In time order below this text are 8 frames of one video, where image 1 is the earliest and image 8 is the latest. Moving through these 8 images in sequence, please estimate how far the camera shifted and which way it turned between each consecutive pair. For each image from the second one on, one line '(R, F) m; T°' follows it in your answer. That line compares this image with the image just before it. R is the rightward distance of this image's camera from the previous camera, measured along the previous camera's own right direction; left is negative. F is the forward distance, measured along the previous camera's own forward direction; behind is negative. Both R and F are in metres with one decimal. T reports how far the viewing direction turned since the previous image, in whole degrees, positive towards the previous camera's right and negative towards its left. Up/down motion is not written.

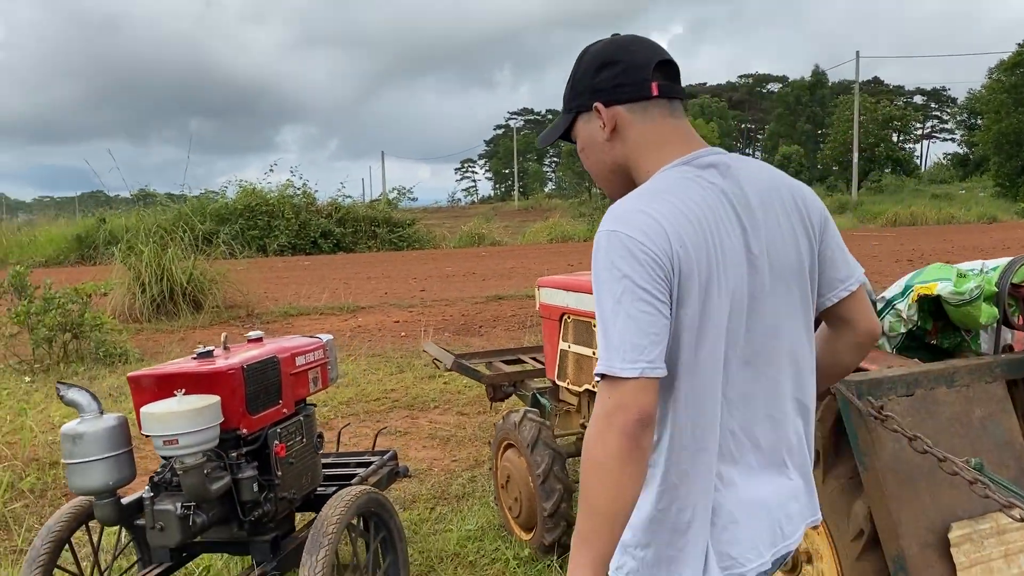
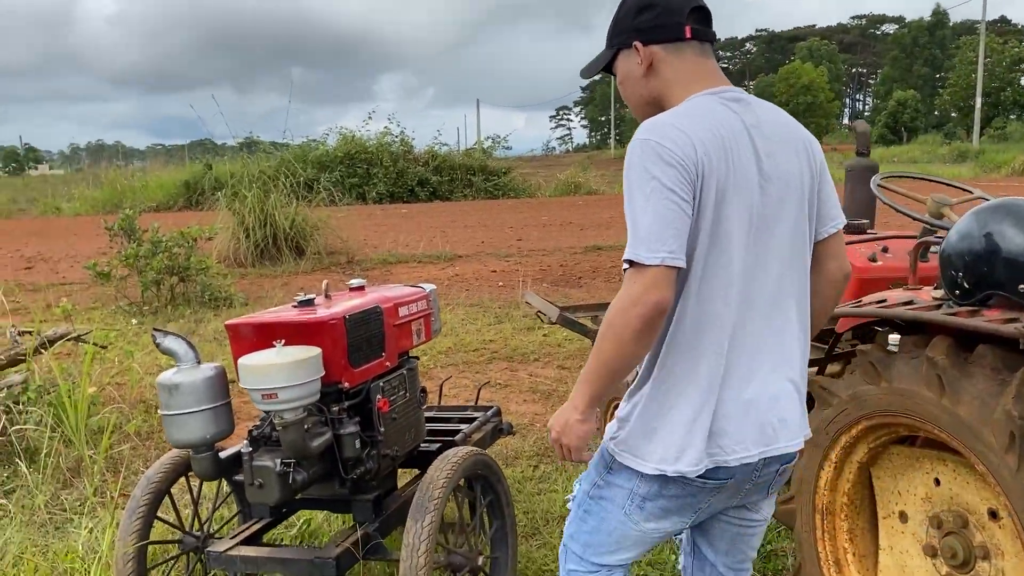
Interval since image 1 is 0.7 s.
(-0.1, +0.3) m; -6°
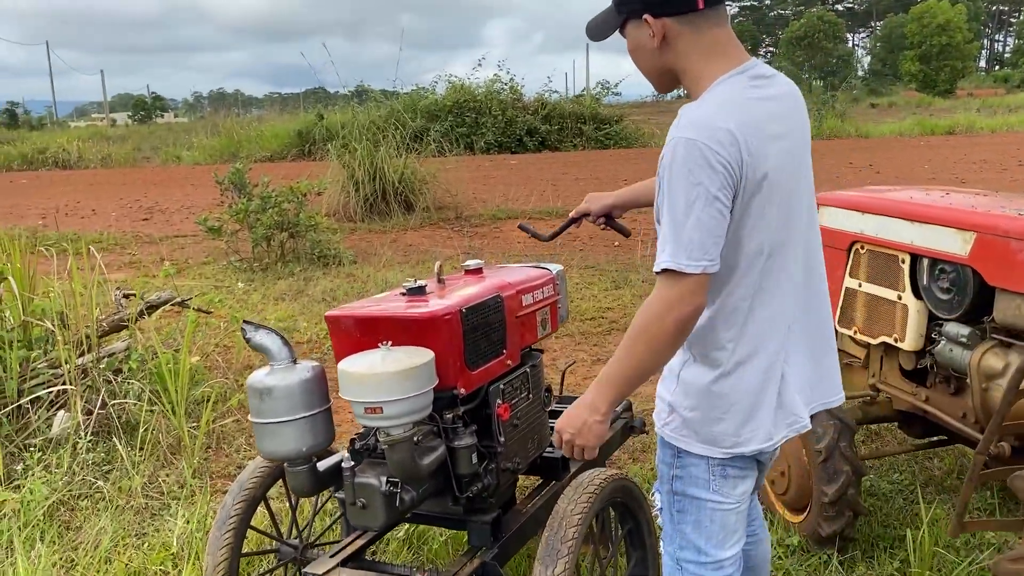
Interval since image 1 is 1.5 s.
(-0.1, +0.5) m; -7°
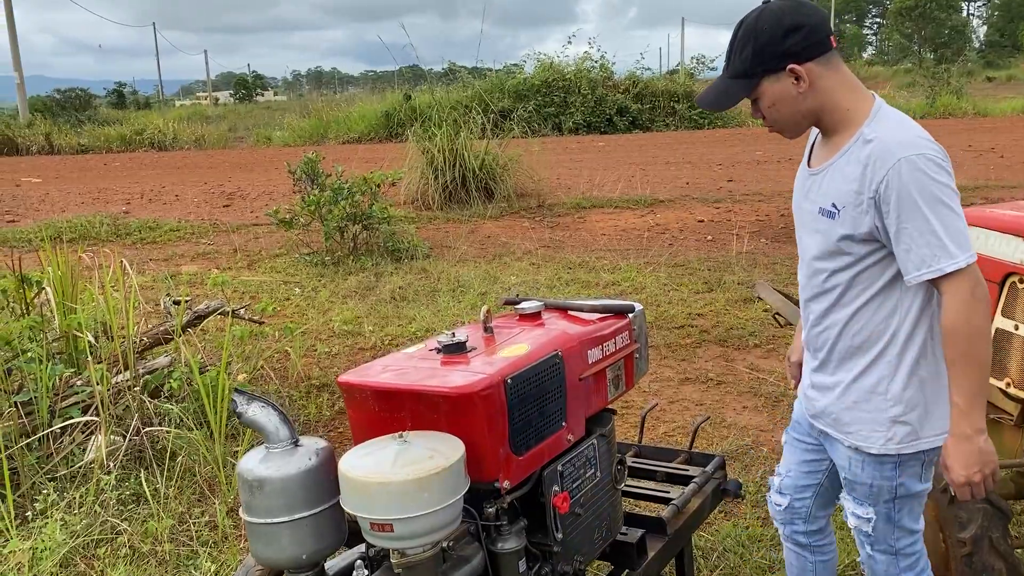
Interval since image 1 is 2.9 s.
(+0.1, +0.5) m; -6°
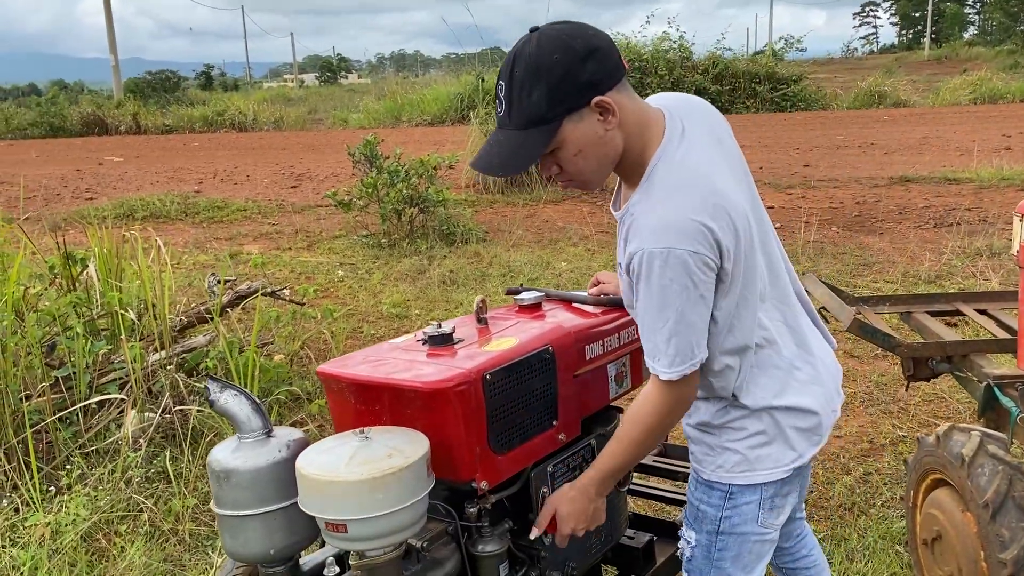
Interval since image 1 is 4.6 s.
(+0.2, +0.1) m; -5°
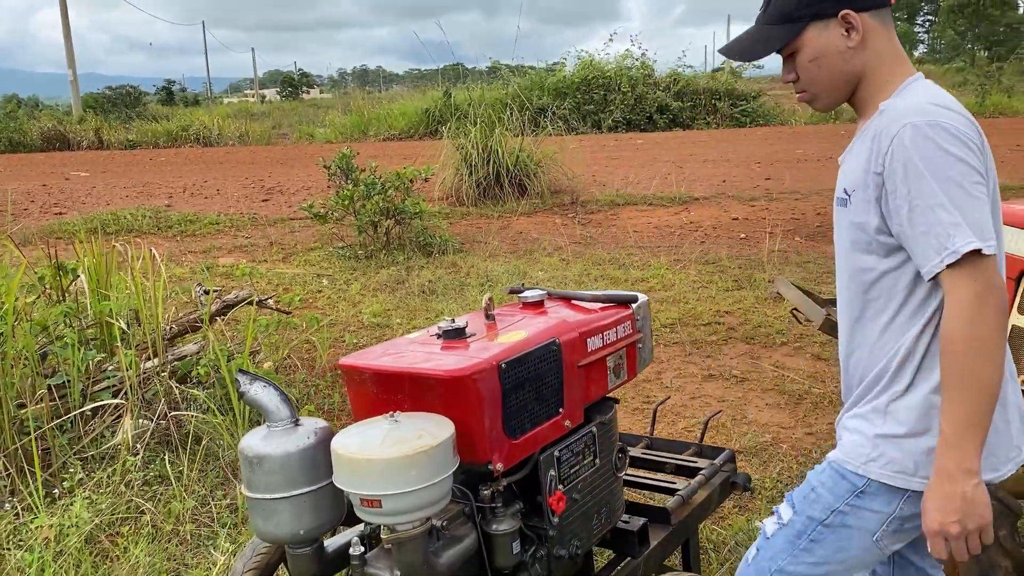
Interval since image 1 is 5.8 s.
(-0.1, -0.1) m; +3°
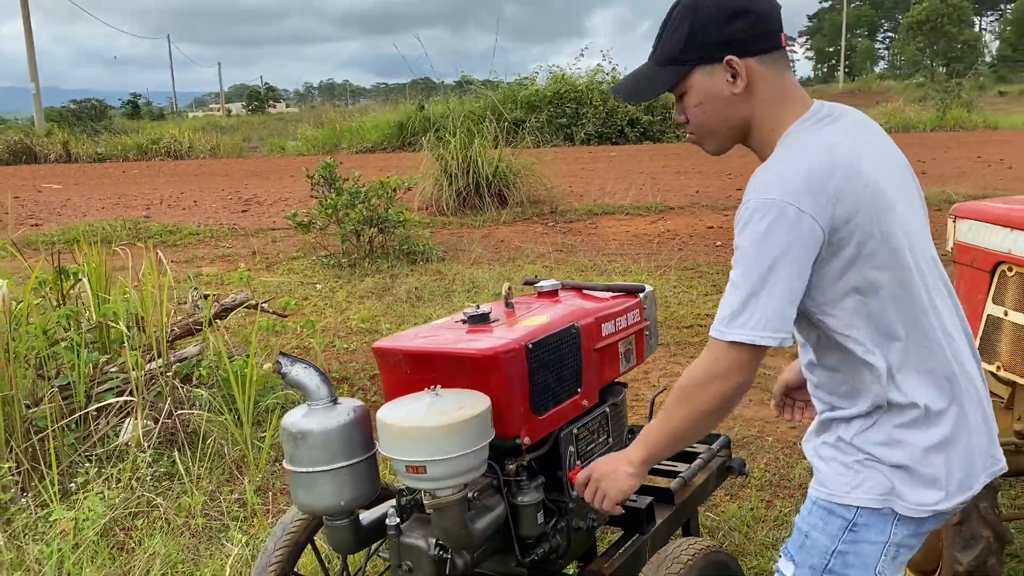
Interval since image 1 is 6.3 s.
(-0.1, -0.1) m; +2°
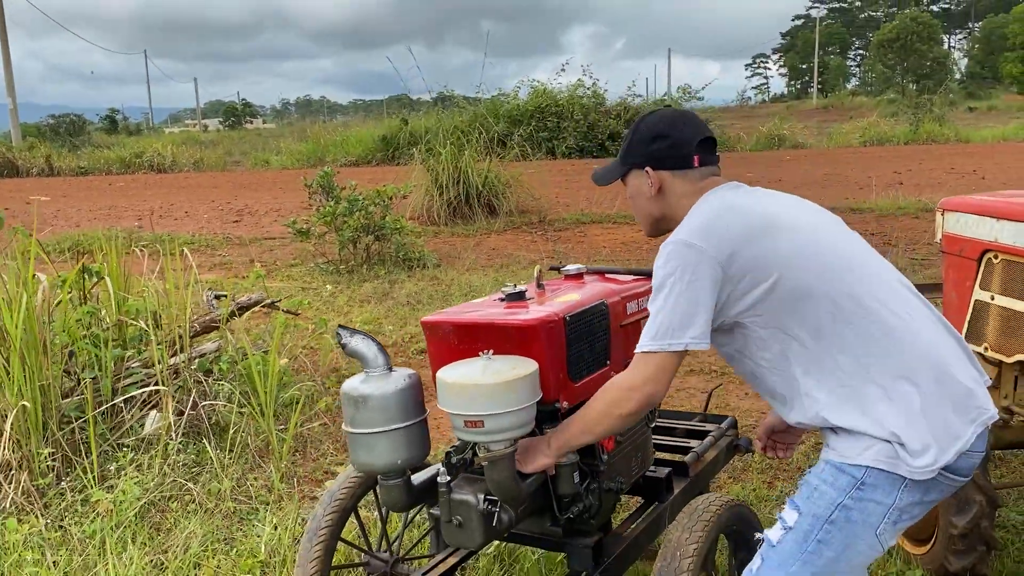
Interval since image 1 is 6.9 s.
(-0.2, -0.2) m; +2°
